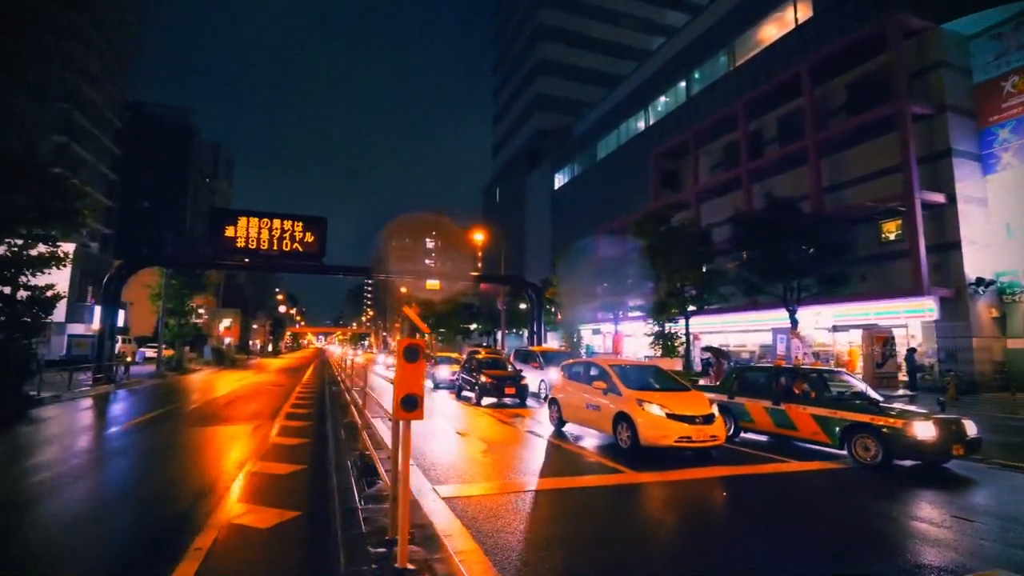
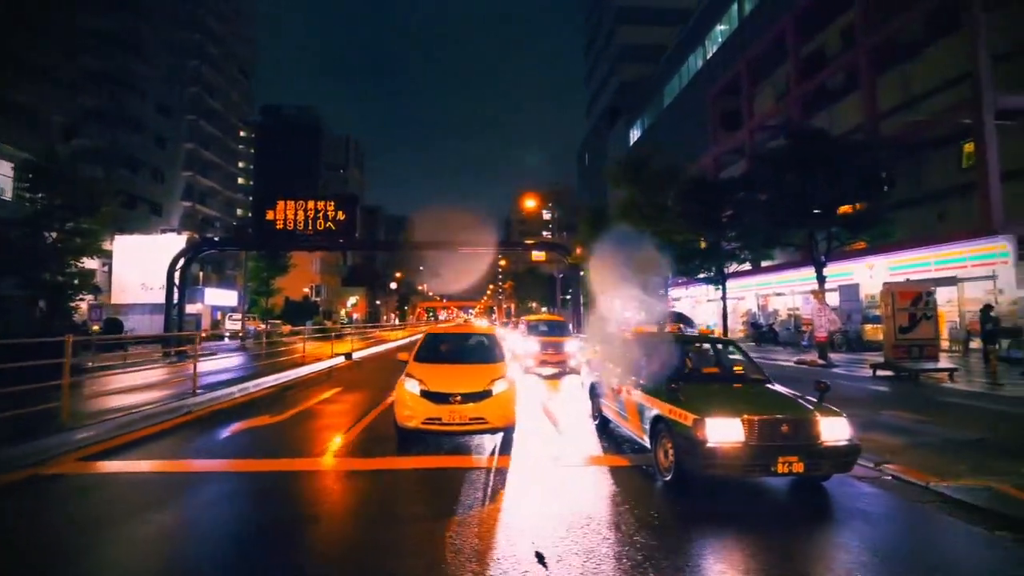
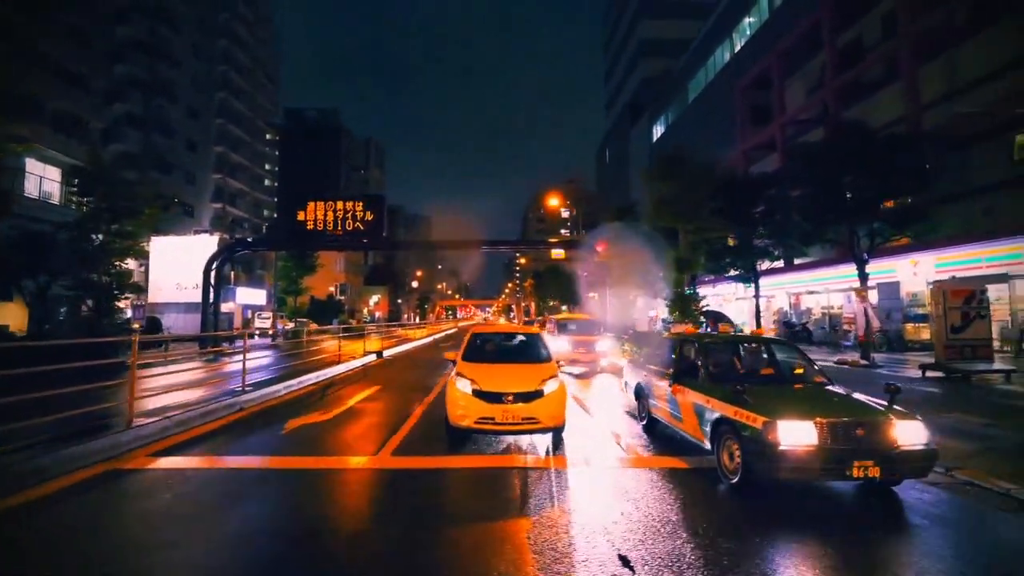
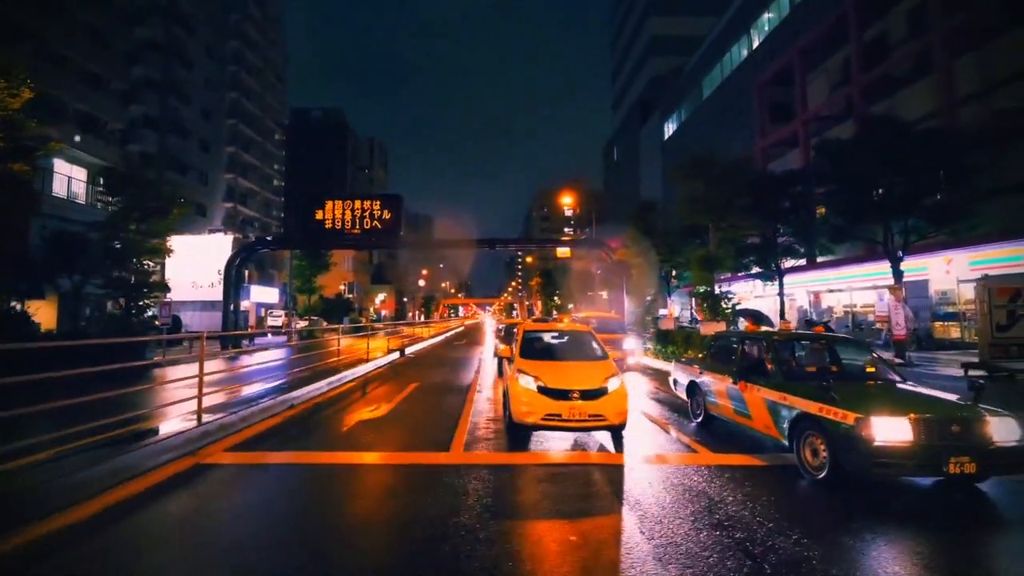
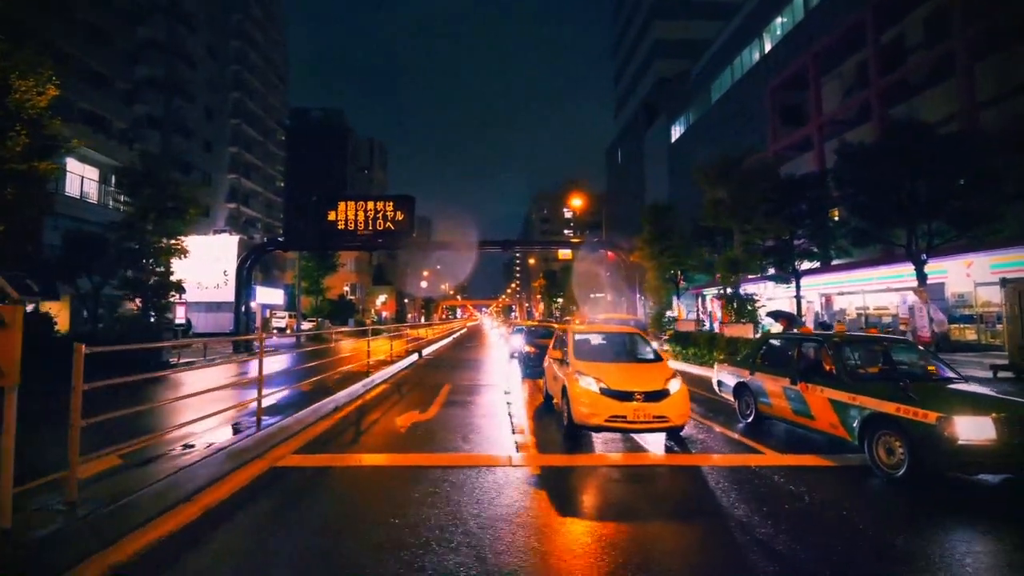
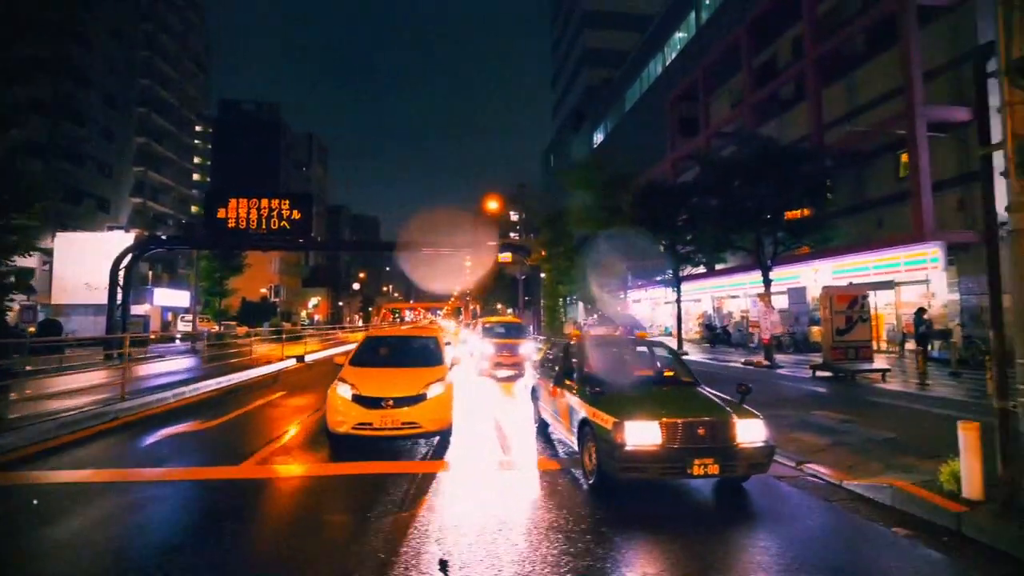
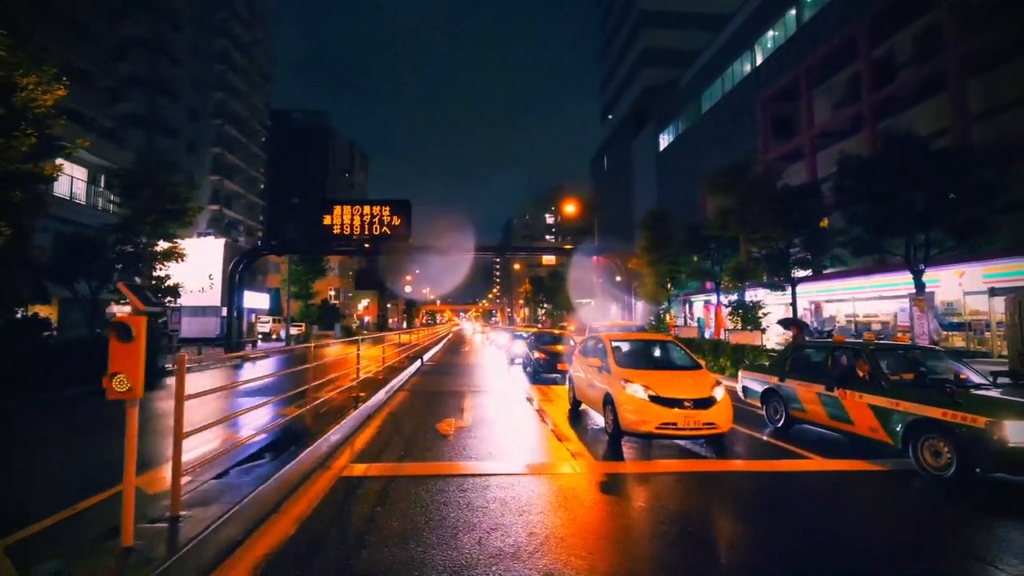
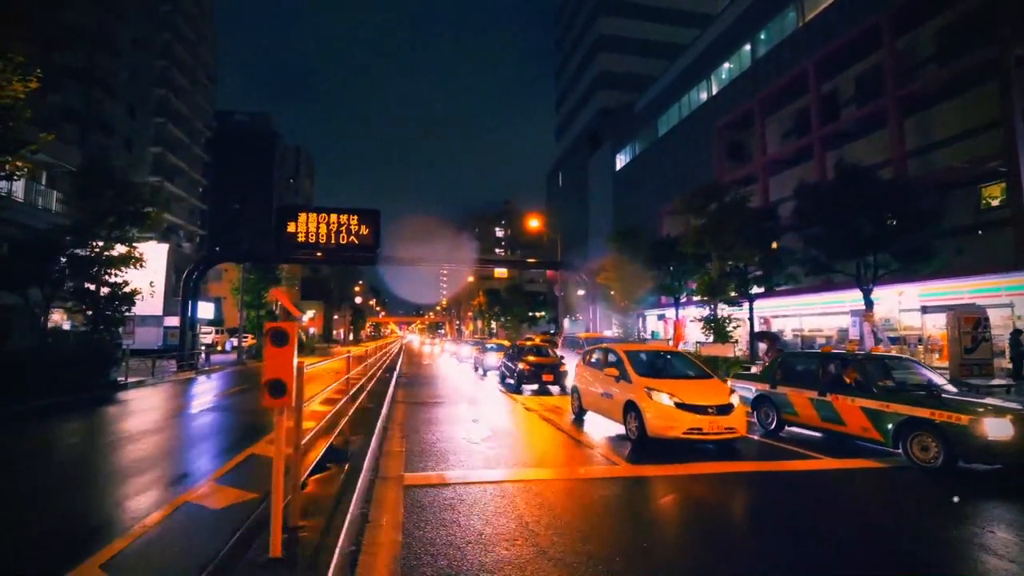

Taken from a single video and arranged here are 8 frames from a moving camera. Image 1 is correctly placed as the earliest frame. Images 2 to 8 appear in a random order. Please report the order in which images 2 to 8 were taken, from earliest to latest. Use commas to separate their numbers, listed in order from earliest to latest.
8, 7, 5, 4, 3, 2, 6
